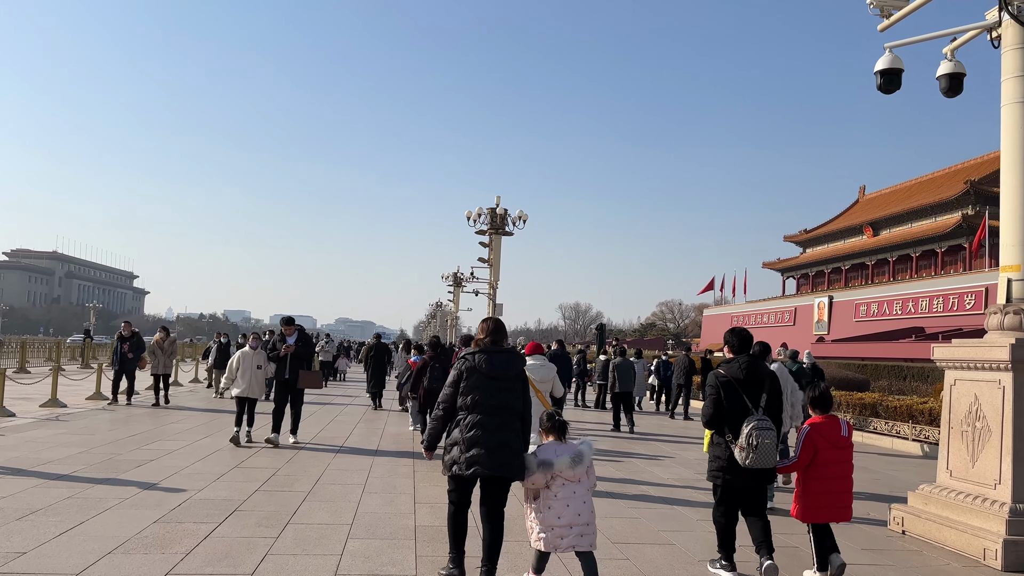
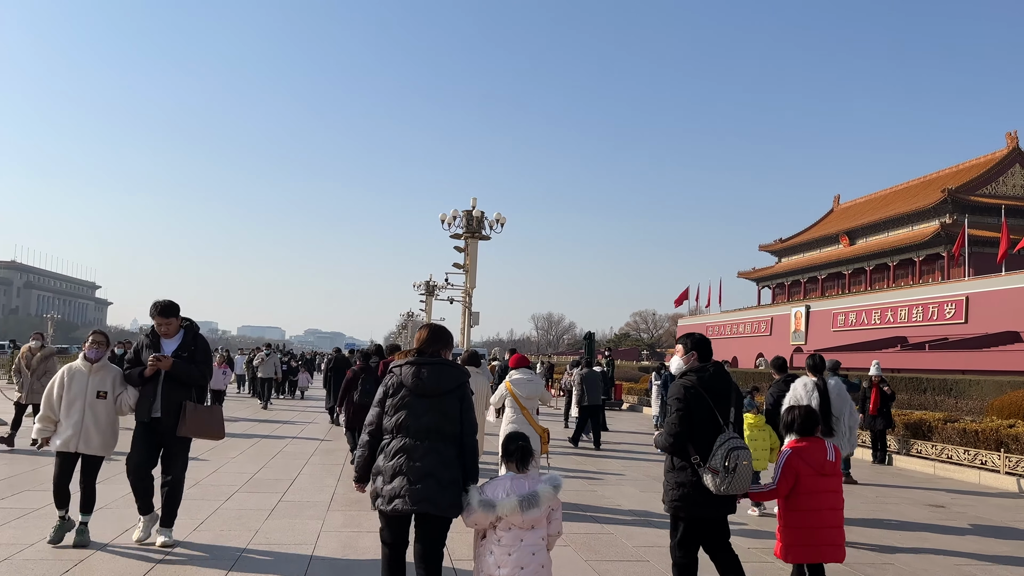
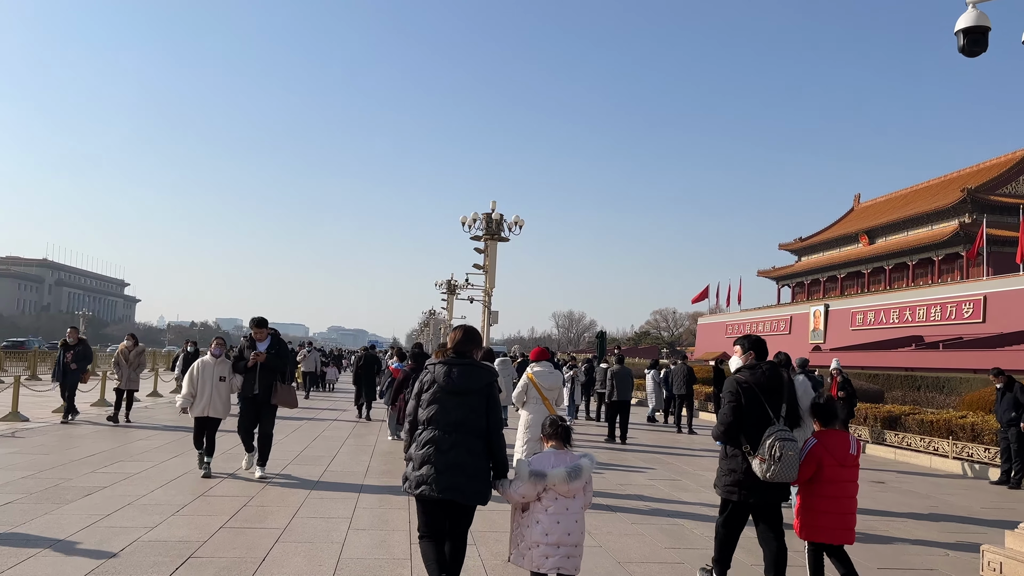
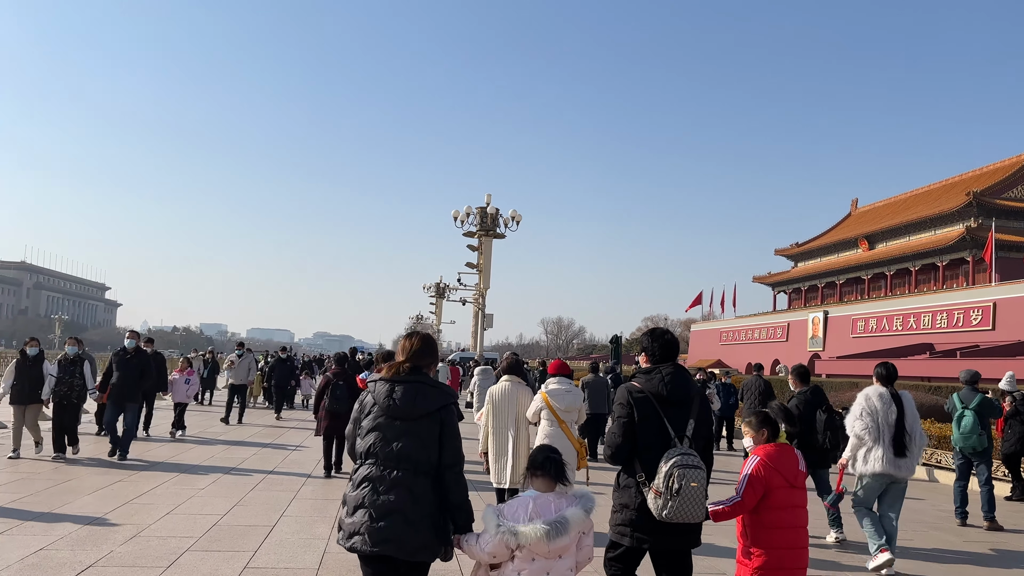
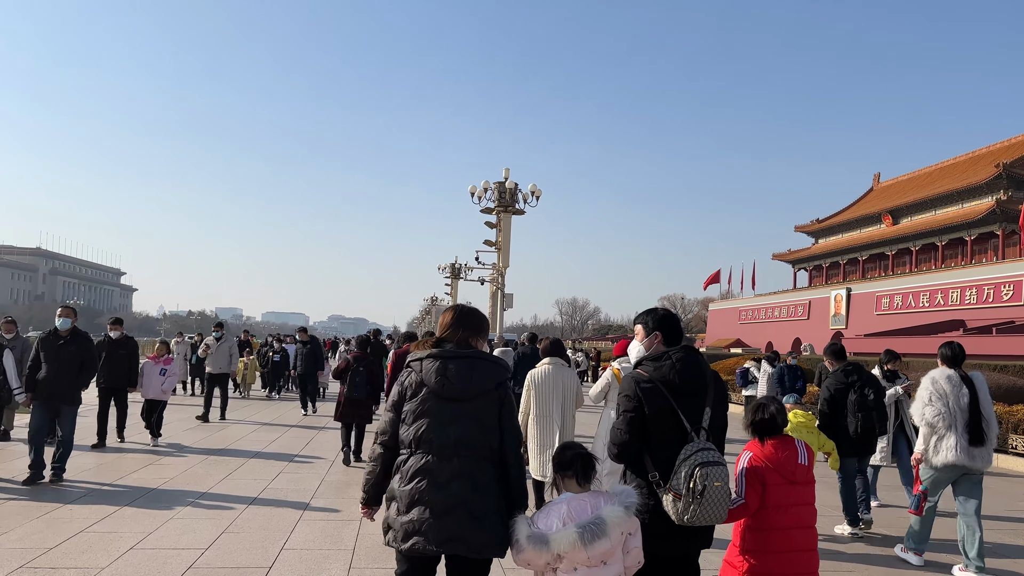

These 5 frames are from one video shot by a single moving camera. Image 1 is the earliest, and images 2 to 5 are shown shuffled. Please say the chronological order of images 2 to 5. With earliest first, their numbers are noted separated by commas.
3, 2, 4, 5
